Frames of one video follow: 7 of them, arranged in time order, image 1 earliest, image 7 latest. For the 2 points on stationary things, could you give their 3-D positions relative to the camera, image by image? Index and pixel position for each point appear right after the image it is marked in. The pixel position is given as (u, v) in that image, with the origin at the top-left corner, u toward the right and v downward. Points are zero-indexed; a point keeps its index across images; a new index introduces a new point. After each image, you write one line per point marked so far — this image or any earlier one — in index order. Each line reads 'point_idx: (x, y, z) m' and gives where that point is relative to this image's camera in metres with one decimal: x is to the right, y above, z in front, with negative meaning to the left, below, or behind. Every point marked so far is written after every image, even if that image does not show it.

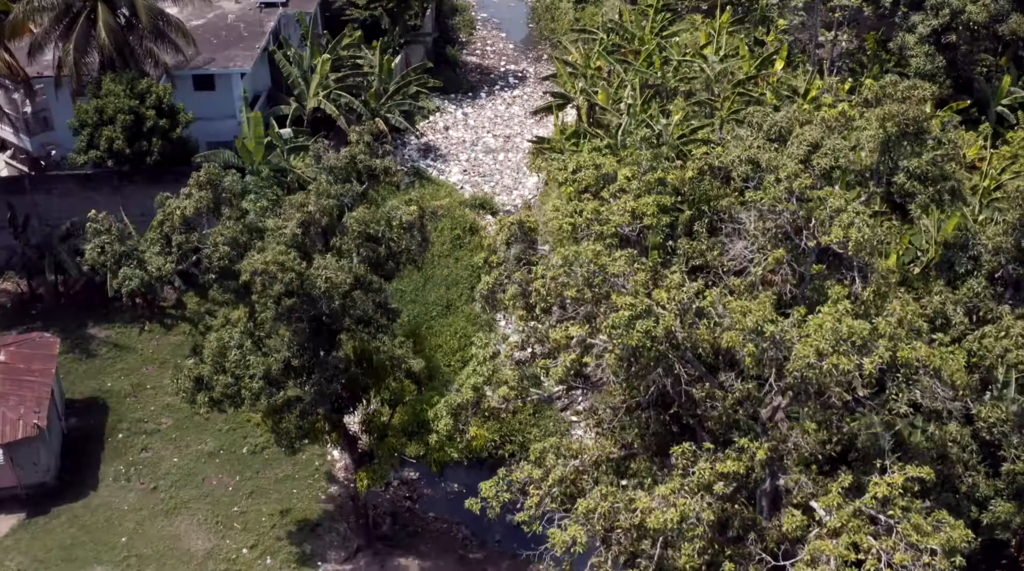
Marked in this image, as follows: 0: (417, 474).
0: (-1.5, -3.0, +19.0) m
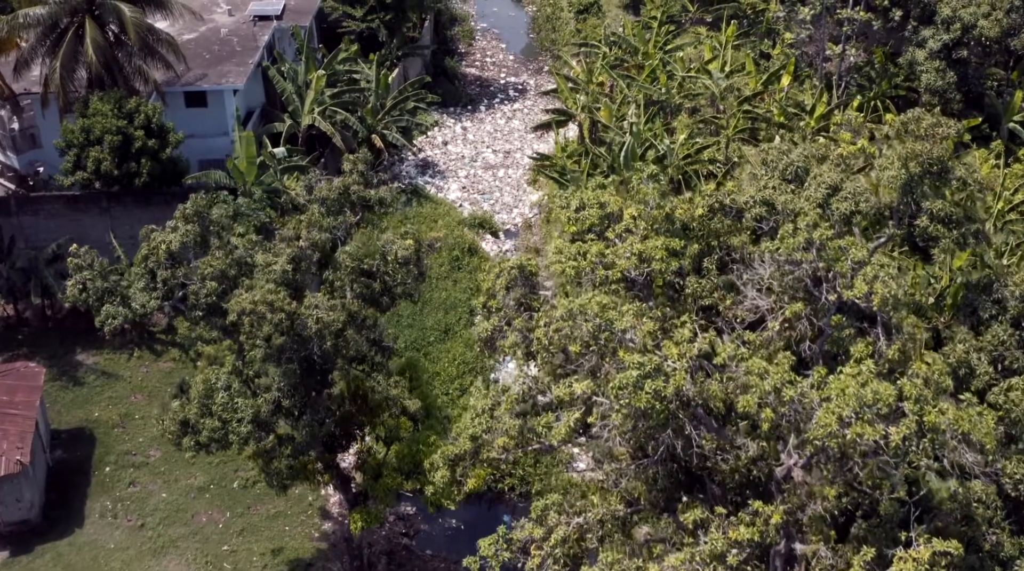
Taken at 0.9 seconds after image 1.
0: (-1.5, -3.4, +18.4) m
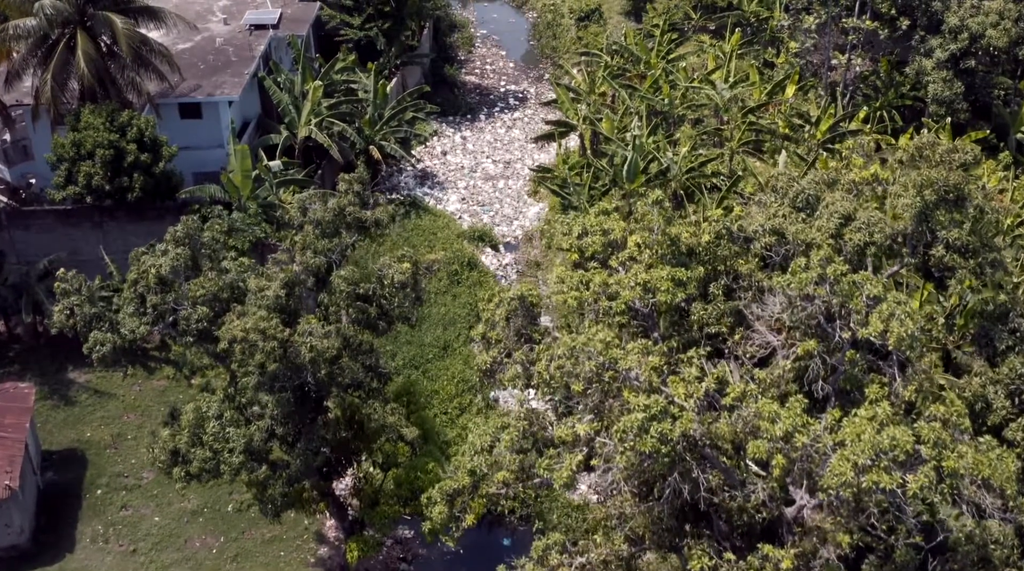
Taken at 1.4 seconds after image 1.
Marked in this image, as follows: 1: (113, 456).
0: (-1.5, -3.7, +18.0) m
1: (-6.4, -2.7, +19.3) m
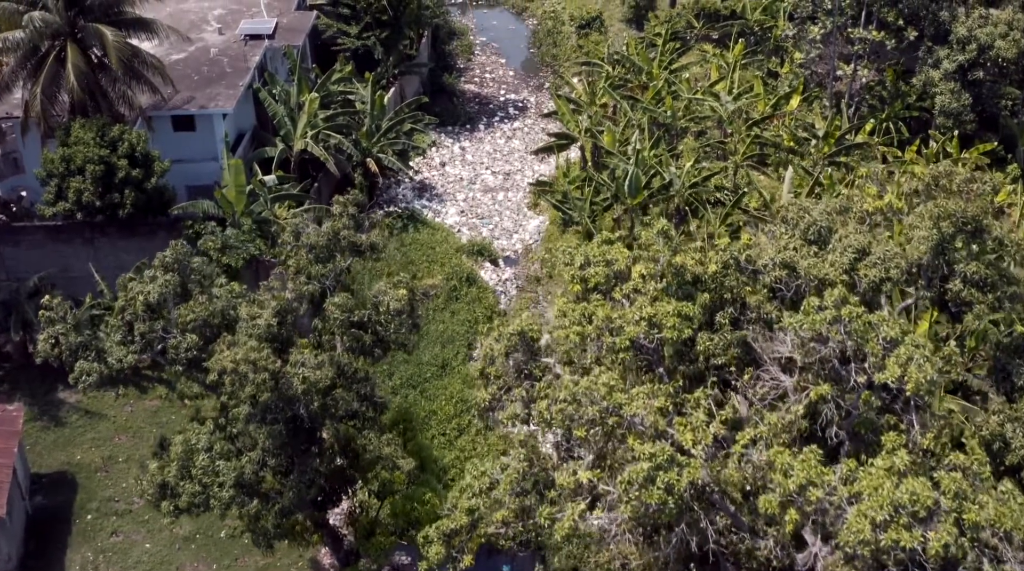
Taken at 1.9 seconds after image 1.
0: (-1.5, -4.0, +17.5) m
1: (-6.4, -3.1, +18.8) m
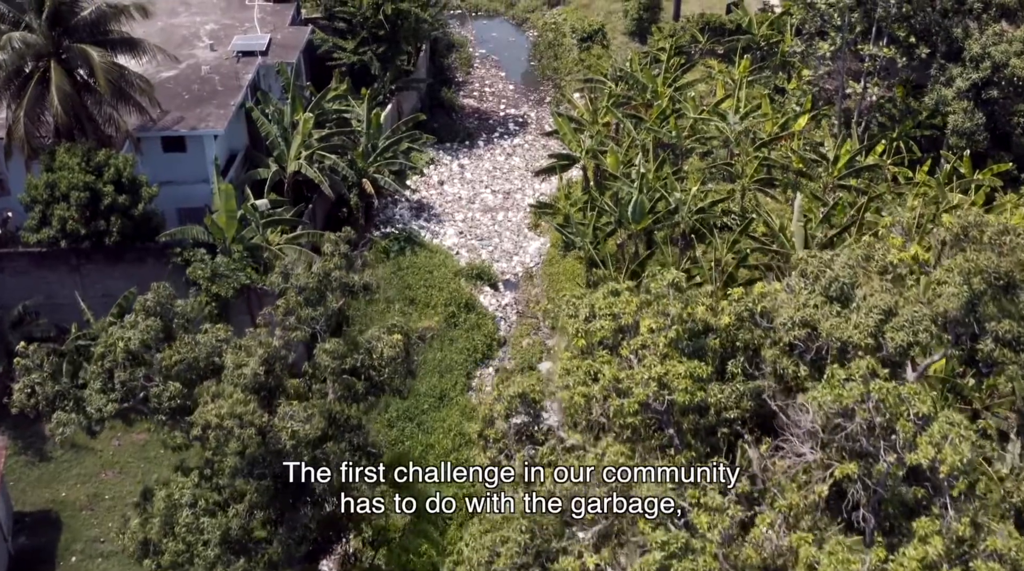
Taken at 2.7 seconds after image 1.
0: (-1.5, -4.5, +16.8) m
1: (-6.4, -3.5, +18.1) m
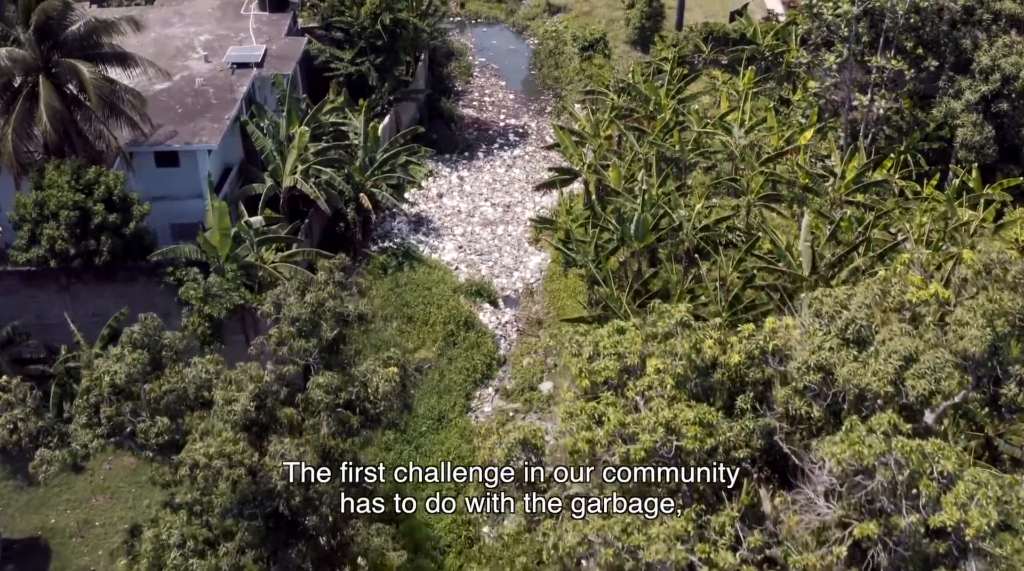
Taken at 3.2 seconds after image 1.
0: (-1.5, -4.8, +16.4) m
1: (-6.4, -3.9, +17.7) m
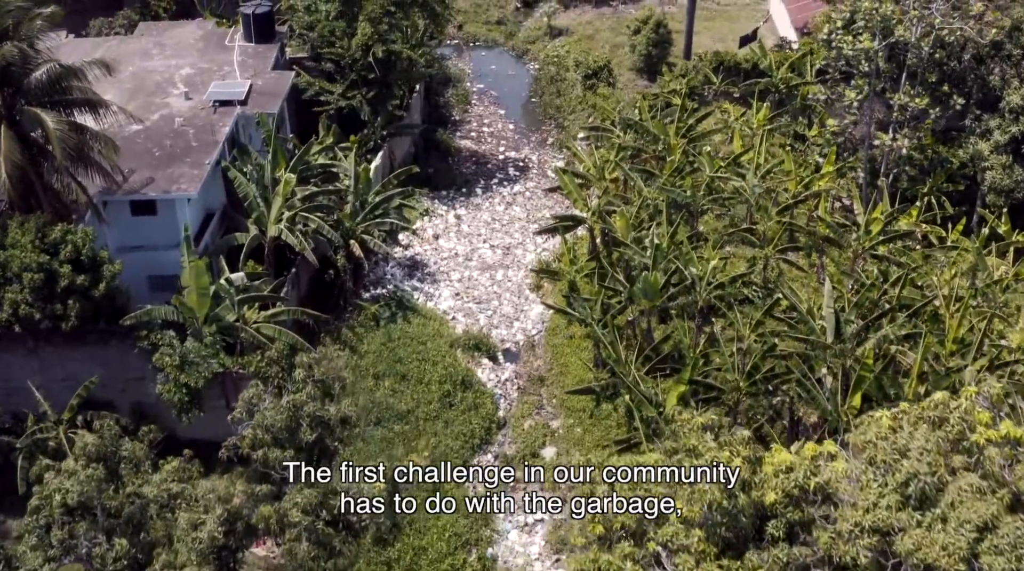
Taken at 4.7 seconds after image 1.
0: (-1.5, -5.8, +15.0) m
1: (-6.4, -4.8, +16.3) m
